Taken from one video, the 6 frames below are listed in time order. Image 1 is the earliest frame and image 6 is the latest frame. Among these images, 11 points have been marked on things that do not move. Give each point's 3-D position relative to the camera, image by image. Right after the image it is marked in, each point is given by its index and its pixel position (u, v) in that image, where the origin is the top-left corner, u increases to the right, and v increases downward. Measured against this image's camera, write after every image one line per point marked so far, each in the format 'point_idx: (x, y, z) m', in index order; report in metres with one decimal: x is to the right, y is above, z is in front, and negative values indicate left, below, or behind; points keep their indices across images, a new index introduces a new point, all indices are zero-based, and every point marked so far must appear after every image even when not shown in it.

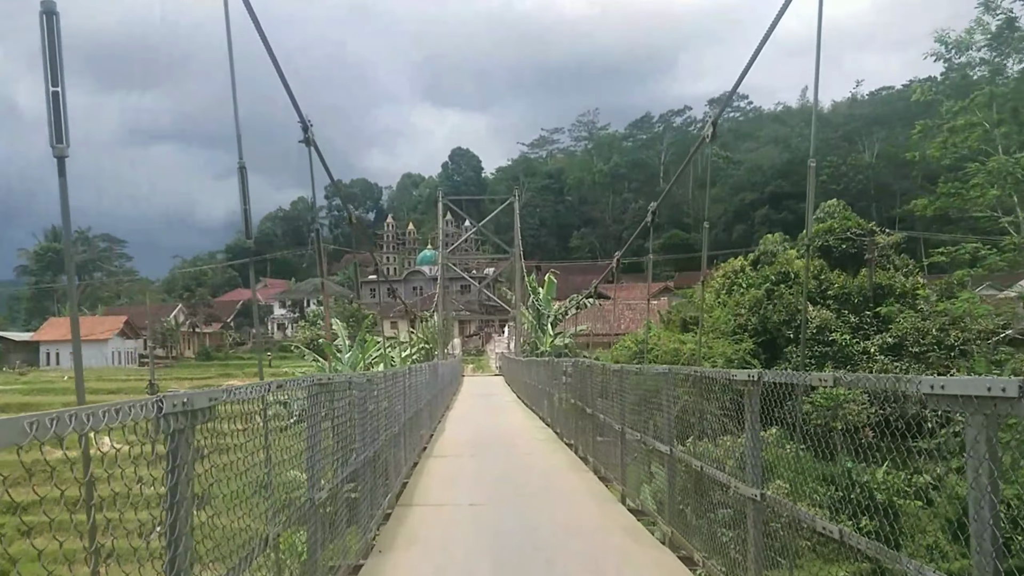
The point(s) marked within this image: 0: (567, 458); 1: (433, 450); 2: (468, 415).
0: (+0.5, -1.7, +10.2) m
1: (-0.9, -1.7, +10.8) m
2: (-0.6, -1.8, +13.6) m
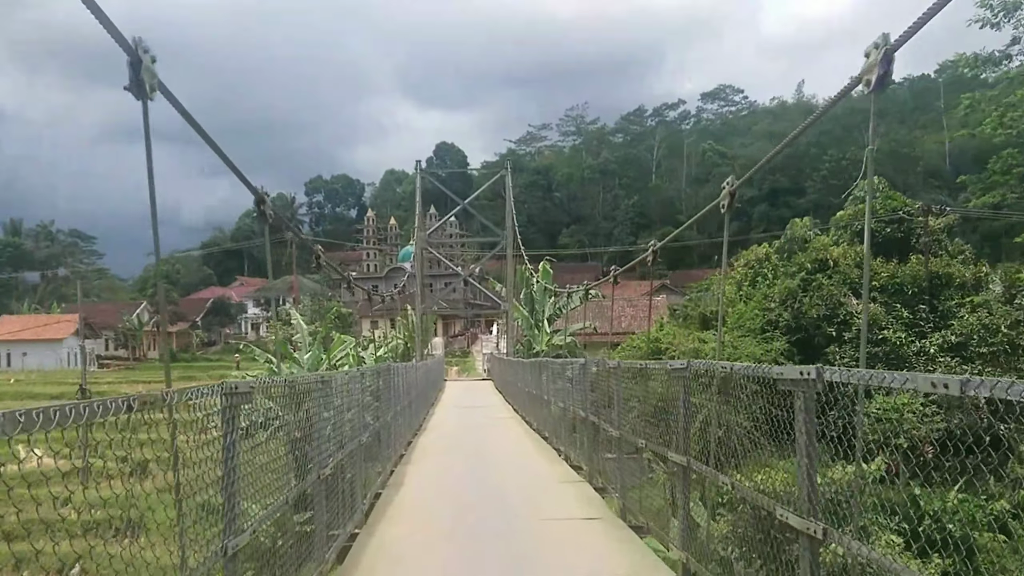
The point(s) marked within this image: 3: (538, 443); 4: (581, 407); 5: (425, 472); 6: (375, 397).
0: (+0.4, -1.6, +9.0) m
1: (-1.0, -1.6, +9.6) m
2: (-0.7, -1.7, +12.4) m
3: (+0.3, -1.6, +10.8) m
4: (+0.6, -1.0, +8.5) m
5: (-0.8, -1.6, +9.1) m
6: (-1.0, -0.9, +7.8) m
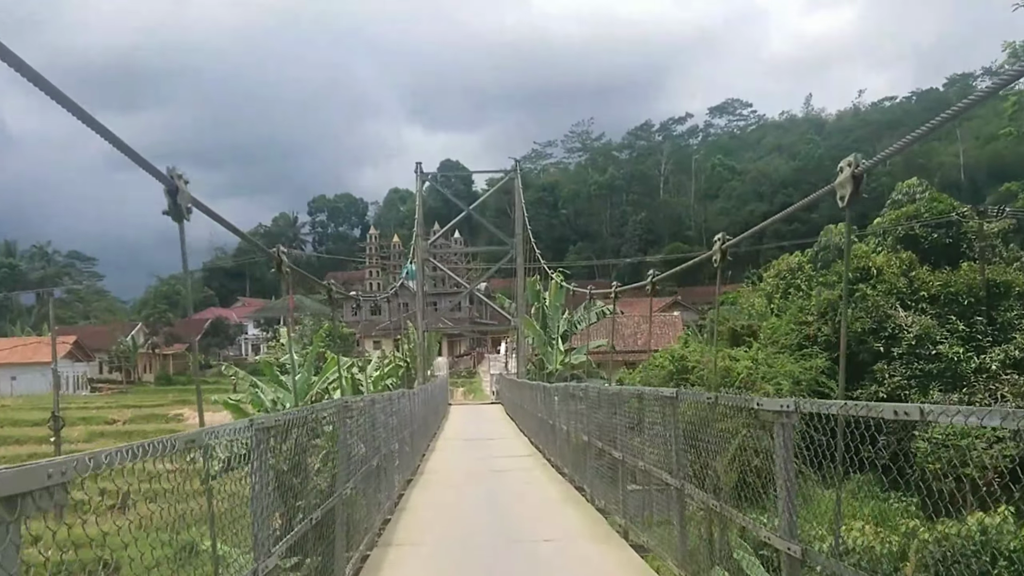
0: (+0.5, -1.7, +8.4) m
1: (-0.9, -1.8, +8.9) m
2: (-0.6, -1.9, +11.7) m
3: (+0.4, -1.8, +10.1) m
4: (+0.6, -1.1, +7.9) m
5: (-0.7, -1.8, +8.5) m
6: (-0.9, -1.0, +7.2) m
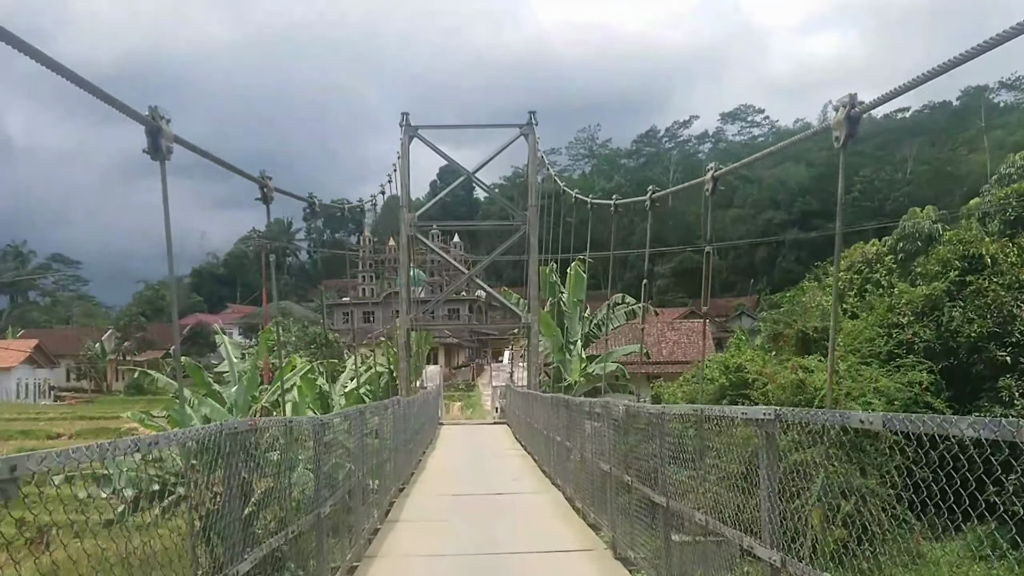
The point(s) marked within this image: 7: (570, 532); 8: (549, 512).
0: (+0.5, -1.7, +6.9) m
1: (-0.9, -1.8, +7.5) m
2: (-0.6, -1.9, +10.3) m
3: (+0.4, -1.8, +8.7) m
4: (+0.7, -1.1, +6.5) m
5: (-0.7, -1.7, +7.0) m
6: (-0.9, -0.9, +5.7) m
7: (+0.4, -1.7, +7.1) m
8: (+0.3, -1.7, +8.0) m
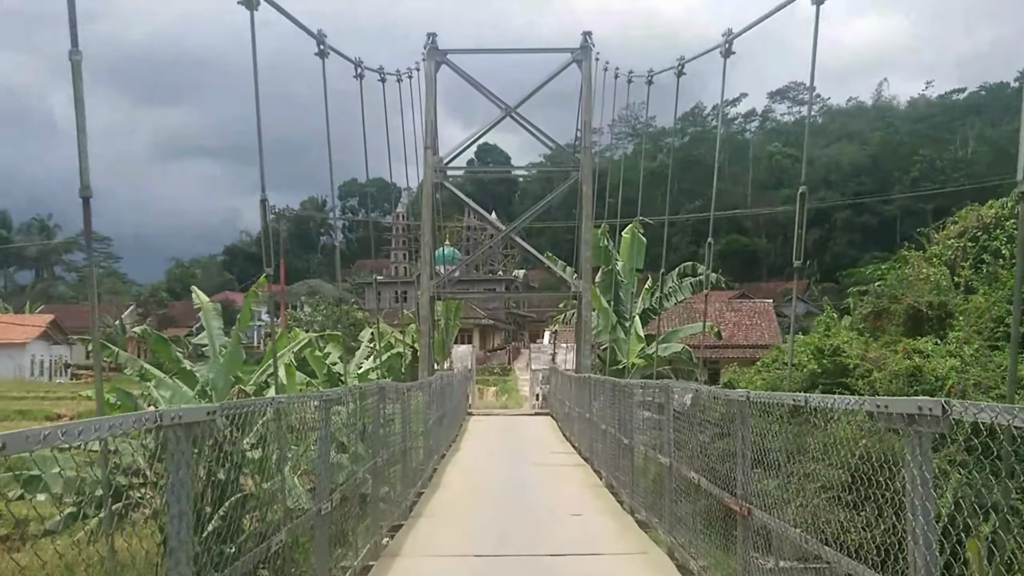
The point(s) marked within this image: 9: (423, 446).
0: (+0.7, -1.5, +6.0) m
1: (-0.6, -1.6, +6.7) m
2: (-0.2, -1.7, +9.4) m
3: (+0.7, -1.6, +7.8) m
4: (+0.9, -0.9, +5.6) m
5: (-0.4, -1.5, +6.2) m
6: (-0.7, -0.8, +4.9) m
7: (+0.7, -1.5, +6.3) m
8: (+0.6, -1.6, +7.1) m
9: (-0.7, -1.3, +8.5) m
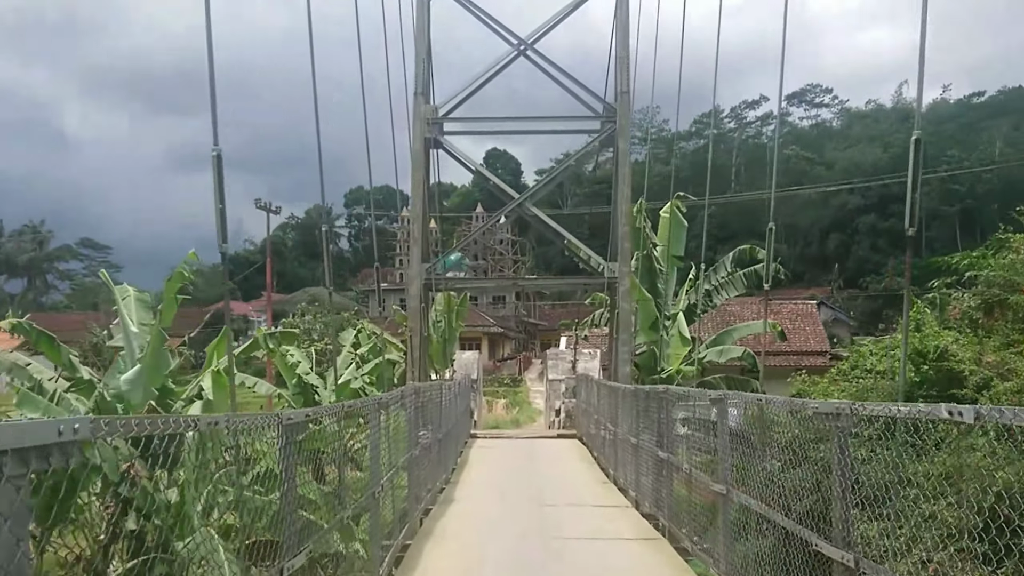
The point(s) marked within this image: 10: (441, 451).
0: (+0.8, -1.5, +5.1) m
1: (-0.5, -1.5, +5.8) m
2: (-0.1, -1.7, +8.5) m
3: (+0.8, -1.6, +6.9) m
4: (+1.0, -0.9, +4.7) m
5: (-0.4, -1.5, +5.3) m
6: (-0.6, -0.7, +4.0) m
7: (+0.8, -1.5, +5.3) m
8: (+0.7, -1.5, +6.2) m
9: (-0.6, -1.3, +7.7) m
10: (-0.6, -1.4, +8.8) m
